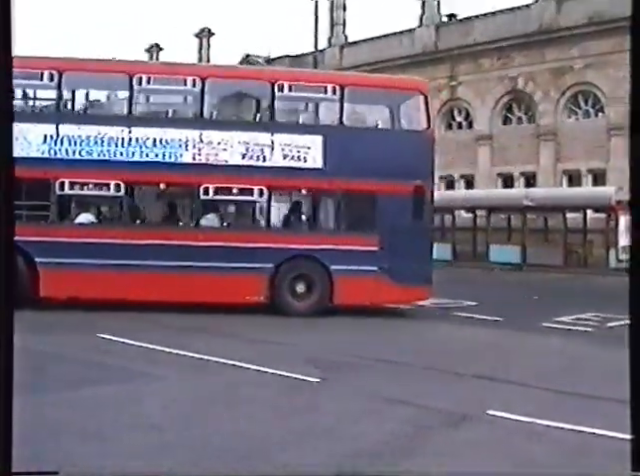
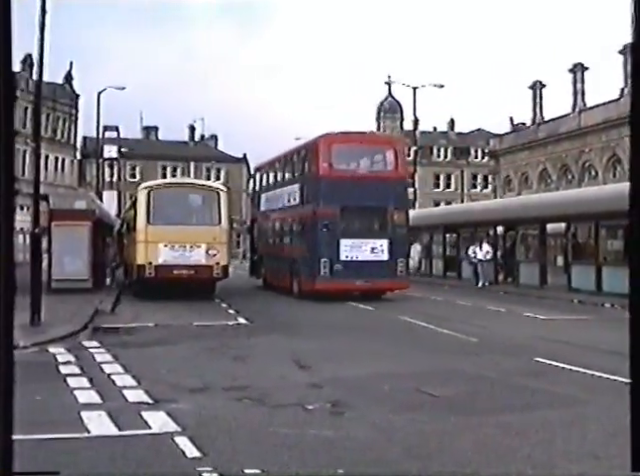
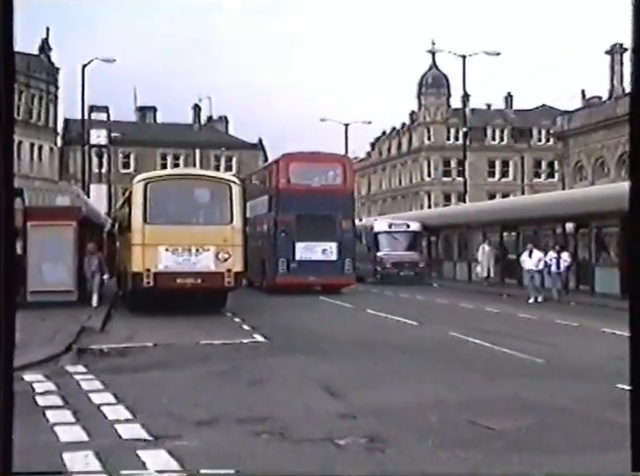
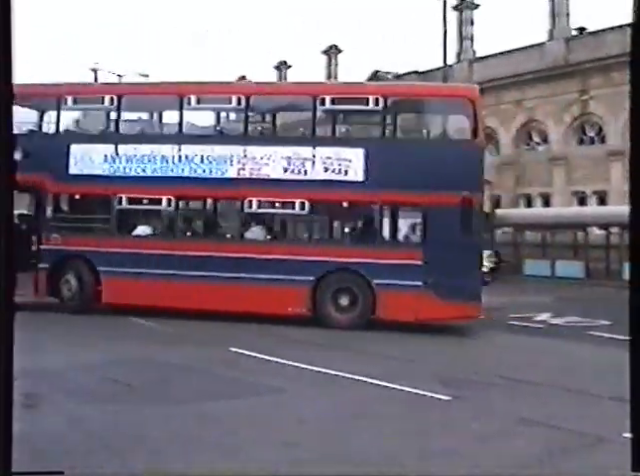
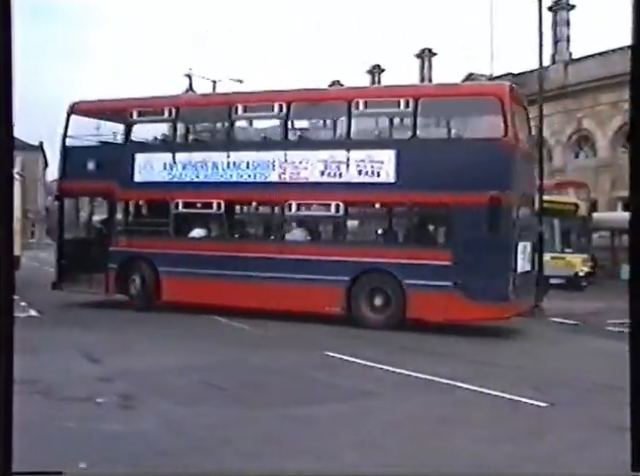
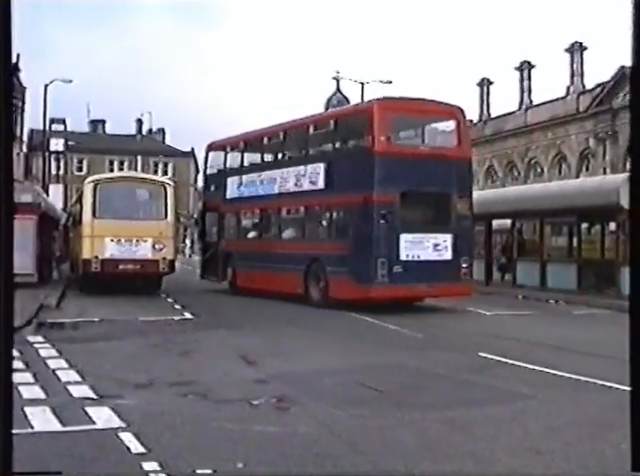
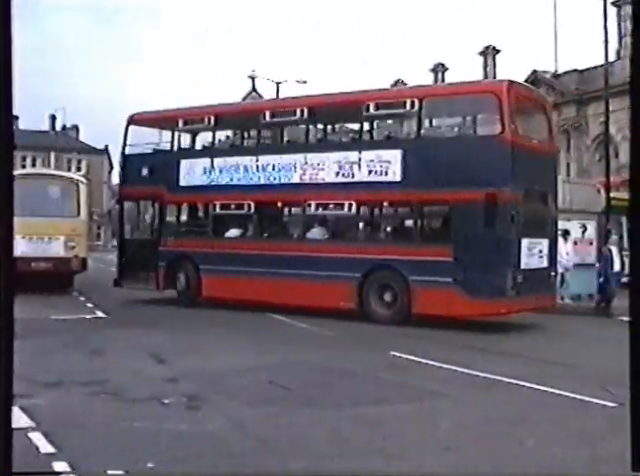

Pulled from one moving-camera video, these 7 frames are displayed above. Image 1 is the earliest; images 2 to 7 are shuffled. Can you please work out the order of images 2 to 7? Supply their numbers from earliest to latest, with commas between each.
4, 5, 7, 6, 2, 3
